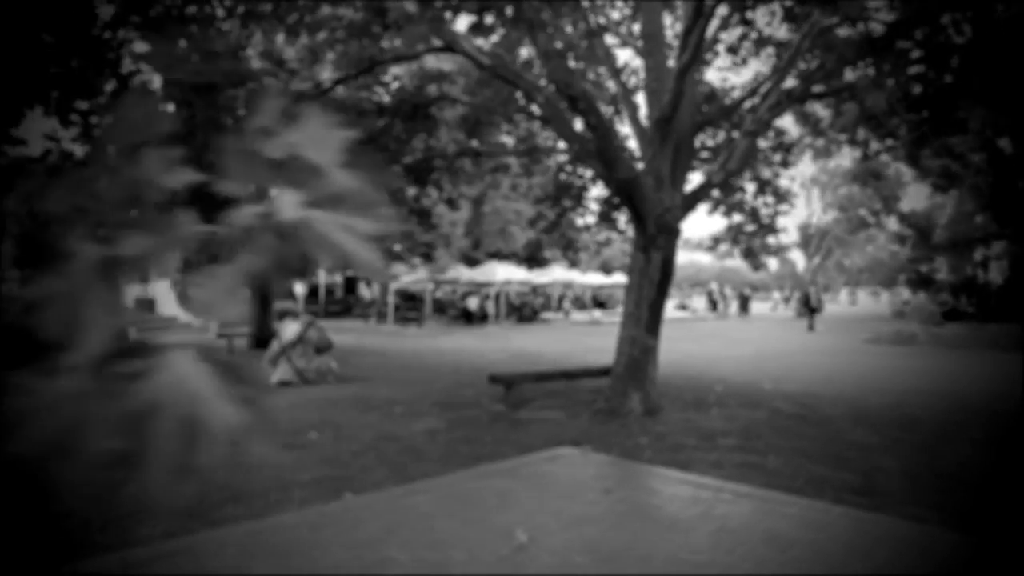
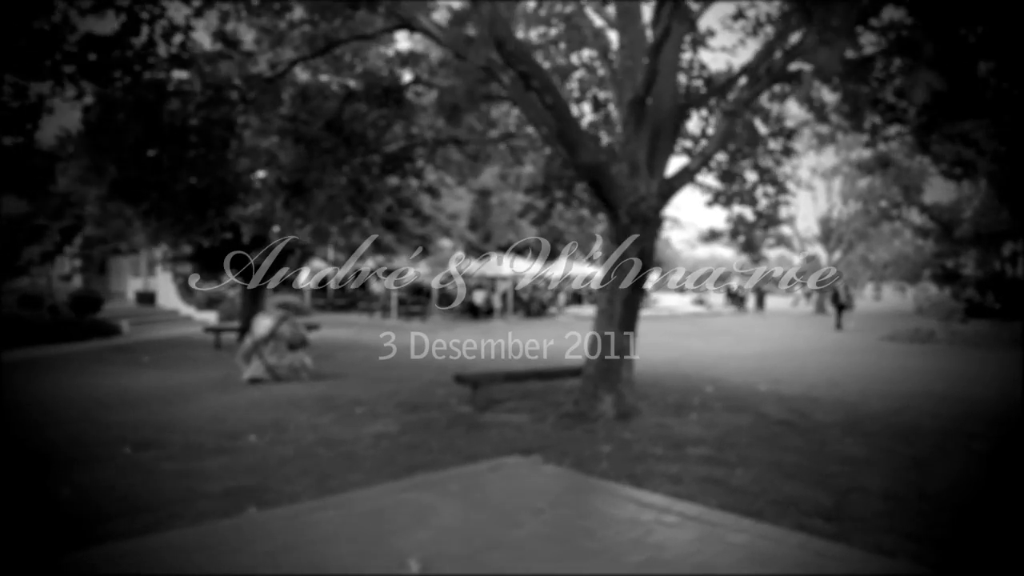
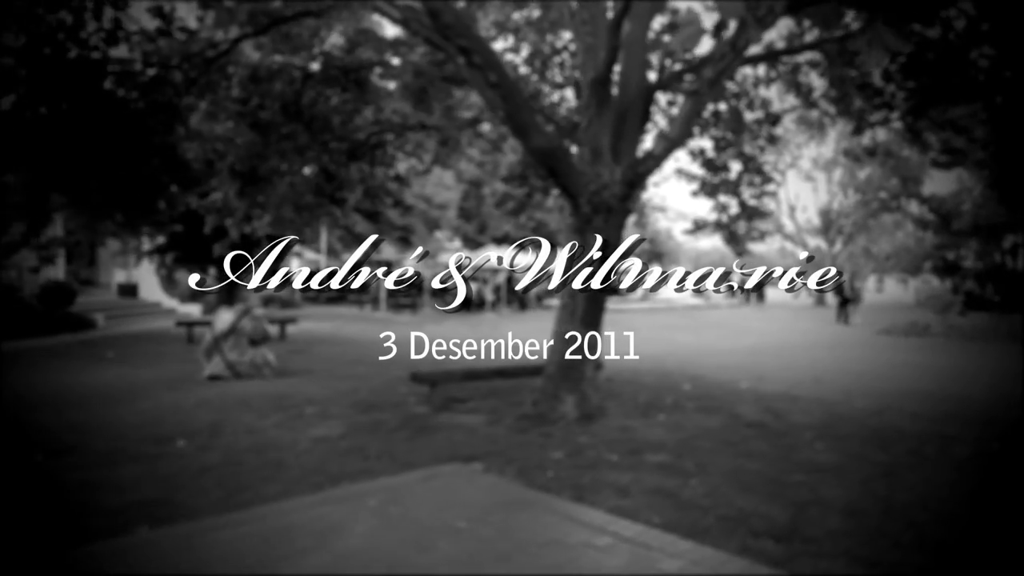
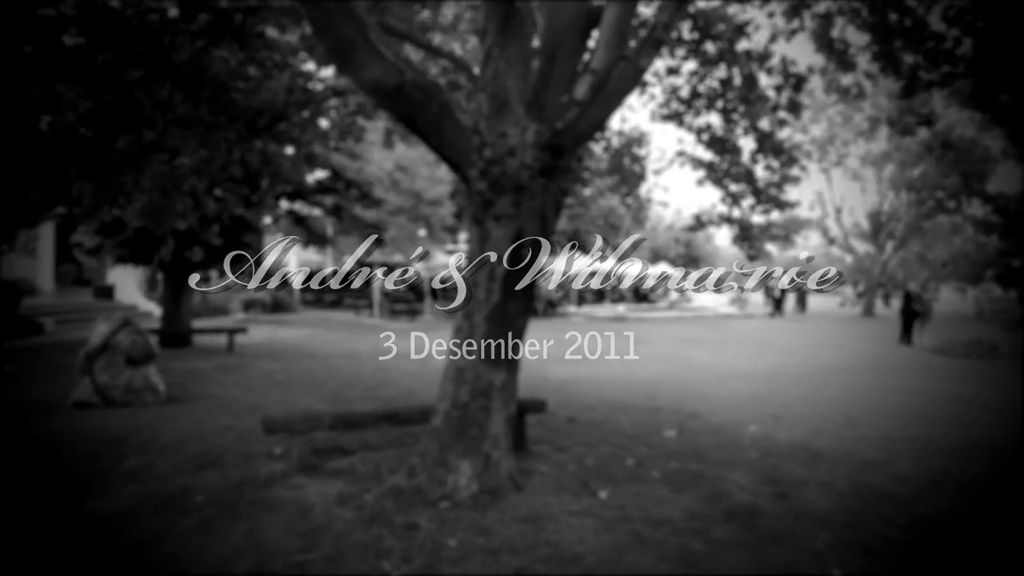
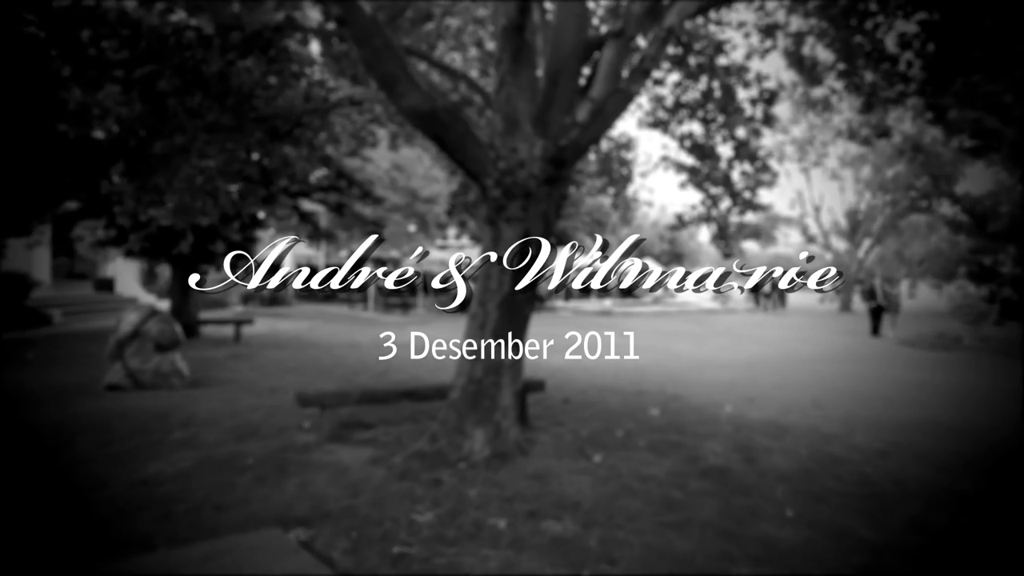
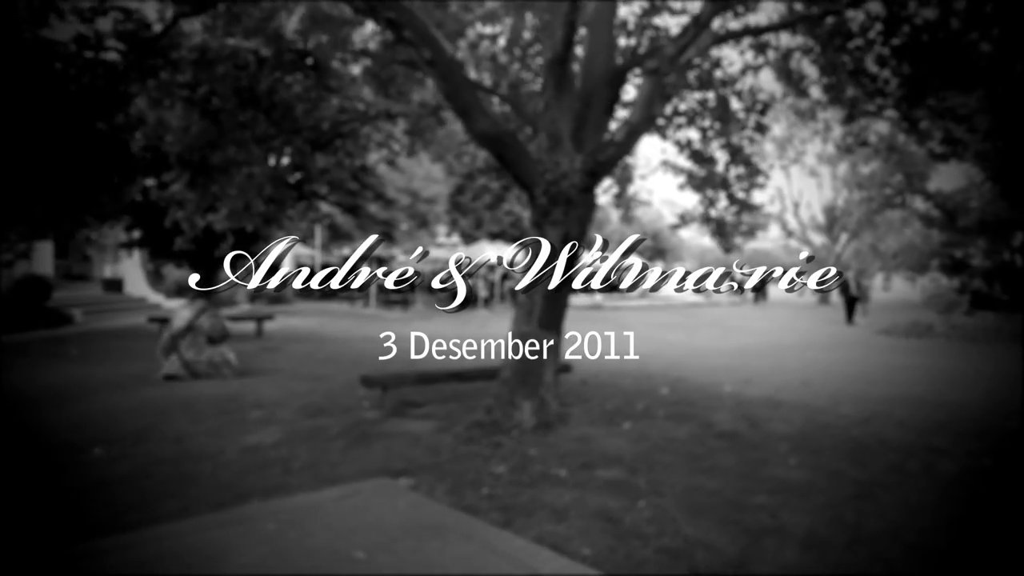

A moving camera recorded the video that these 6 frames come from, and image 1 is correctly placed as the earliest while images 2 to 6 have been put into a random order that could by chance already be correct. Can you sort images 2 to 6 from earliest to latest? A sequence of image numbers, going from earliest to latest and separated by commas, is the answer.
2, 3, 6, 5, 4
